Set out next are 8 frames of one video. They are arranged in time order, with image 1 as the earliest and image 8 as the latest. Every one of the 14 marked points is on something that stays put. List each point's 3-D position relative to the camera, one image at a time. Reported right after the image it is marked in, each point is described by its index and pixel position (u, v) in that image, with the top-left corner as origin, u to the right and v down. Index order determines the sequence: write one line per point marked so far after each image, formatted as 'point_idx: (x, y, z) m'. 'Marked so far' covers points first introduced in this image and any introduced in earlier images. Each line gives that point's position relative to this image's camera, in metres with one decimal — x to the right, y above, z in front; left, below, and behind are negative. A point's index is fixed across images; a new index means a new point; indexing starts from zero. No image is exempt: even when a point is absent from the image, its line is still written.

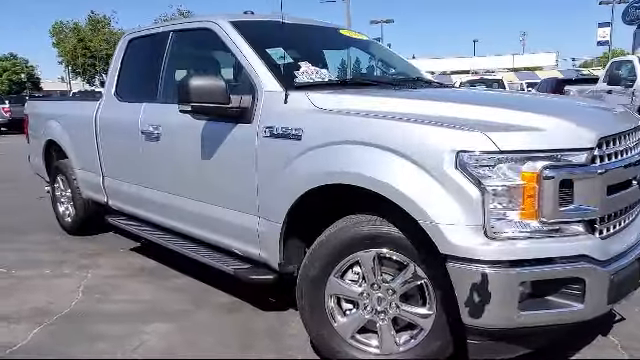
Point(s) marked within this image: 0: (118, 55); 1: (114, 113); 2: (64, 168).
0: (-2.3, +1.5, +5.3) m
1: (-2.3, +0.7, +5.1) m
2: (-3.5, +0.2, +6.4) m
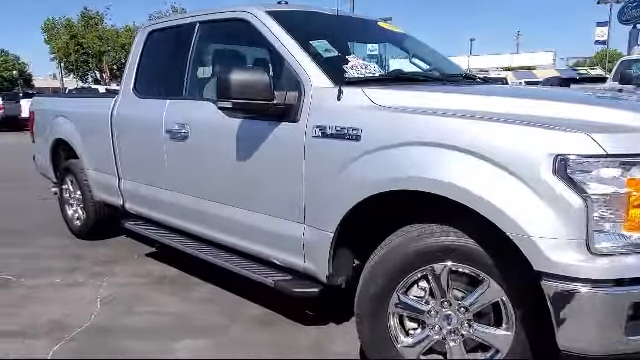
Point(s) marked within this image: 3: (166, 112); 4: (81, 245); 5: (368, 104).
0: (-2.0, +1.4, +5.0) m
1: (-2.0, +0.7, +4.8) m
2: (-3.2, +0.1, +6.0) m
3: (-1.4, +0.6, +4.3) m
4: (-3.2, -0.9, +6.1) m
5: (+0.3, +0.5, +2.9) m
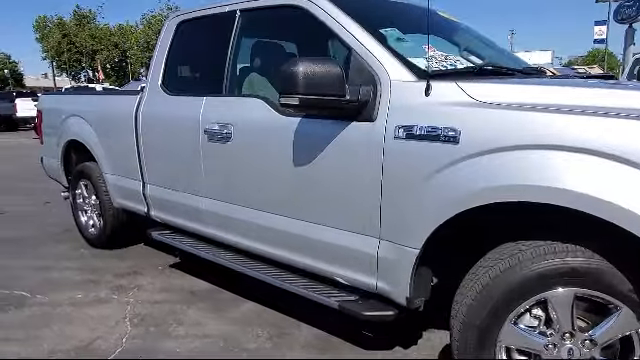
0: (-1.5, +1.4, +4.5) m
1: (-1.5, +0.7, +4.3) m
2: (-2.8, +0.1, +5.5) m
3: (-1.0, +0.6, +3.9) m
4: (-2.8, -0.9, +5.6) m
5: (+0.8, +0.4, +2.5) m
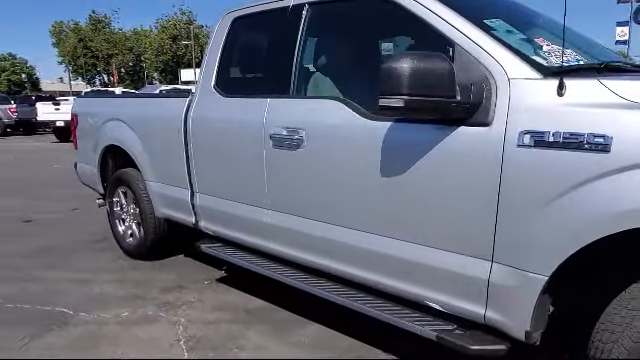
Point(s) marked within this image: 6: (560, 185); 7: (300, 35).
0: (-1.0, +1.3, +4.2) m
1: (-0.9, +0.6, +4.0) m
2: (-2.2, 0.0, +5.2) m
3: (-0.4, +0.5, +3.5) m
4: (-2.1, -1.0, +5.3) m
5: (+1.3, +0.4, +2.1) m
6: (+1.1, 0.0, +2.2) m
7: (-0.2, +1.1, +3.5) m
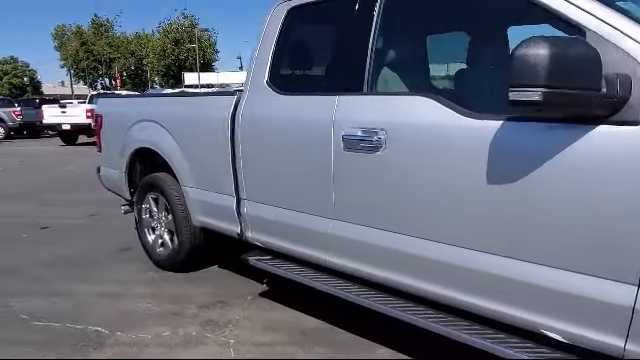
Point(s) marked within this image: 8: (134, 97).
0: (-0.4, +1.2, +3.8) m
1: (-0.4, +0.5, +3.6) m
2: (-1.6, -0.1, +4.8) m
3: (+0.1, +0.5, +3.1) m
4: (-1.6, -1.1, +4.9) m
5: (+1.8, +0.3, +1.7) m
6: (+1.6, -0.1, +1.8) m
7: (+0.4, +1.1, +3.2) m
8: (-2.2, +1.0, +5.3) m
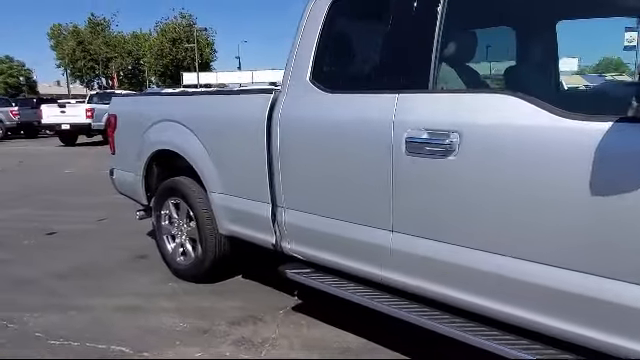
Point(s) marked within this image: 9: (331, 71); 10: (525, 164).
0: (-0.1, +1.2, +3.5) m
1: (0.0, +0.5, +3.3) m
2: (-1.3, -0.1, +4.5) m
3: (+0.5, +0.4, +2.8) m
4: (-1.3, -1.1, +4.6) m
5: (+2.2, +0.3, +1.4) m
6: (+2.0, -0.1, +1.5) m
7: (+0.7, +1.0, +2.9) m
8: (-1.8, +0.9, +5.0) m
9: (+0.1, +0.8, +3.4) m
10: (+1.0, +0.1, +2.3) m
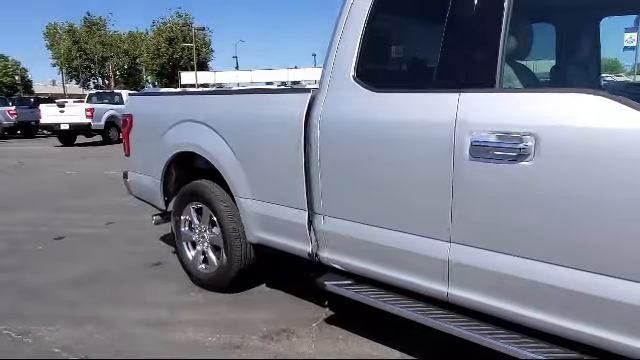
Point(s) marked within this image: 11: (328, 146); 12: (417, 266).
0: (+0.2, +1.2, +3.3) m
1: (+0.3, +0.5, +3.0) m
2: (-1.0, -0.1, +4.3) m
3: (+0.8, +0.4, +2.6) m
4: (-1.0, -1.2, +4.4) m
5: (+2.5, +0.2, +1.2) m
6: (+2.3, -0.2, +1.3) m
7: (+1.0, +1.0, +2.6) m
8: (-1.6, +0.9, +4.8) m
9: (+0.4, +0.8, +3.1) m
10: (+1.3, +0.1, +2.1) m
11: (0.0, +0.3, +3.2) m
12: (+0.6, -0.5, +2.9) m
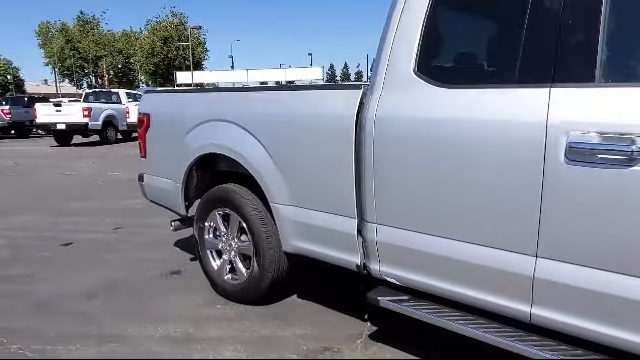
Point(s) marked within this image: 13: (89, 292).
0: (+0.6, +1.1, +3.0) m
1: (+0.6, +0.4, +2.7) m
2: (-0.7, -0.2, +3.9) m
3: (+1.1, +0.3, +2.3) m
4: (-0.7, -1.2, +4.0) m
5: (+2.9, +0.2, +0.9) m
6: (+2.7, -0.2, +1.0) m
7: (+1.4, +1.0, +2.3) m
8: (-1.2, +0.9, +4.4) m
9: (+0.7, +0.7, +2.8) m
10: (+1.7, 0.0, +1.8) m
11: (+0.4, +0.2, +2.9) m
12: (+0.9, -0.6, +2.6) m
13: (-2.3, -1.1, +4.6) m
